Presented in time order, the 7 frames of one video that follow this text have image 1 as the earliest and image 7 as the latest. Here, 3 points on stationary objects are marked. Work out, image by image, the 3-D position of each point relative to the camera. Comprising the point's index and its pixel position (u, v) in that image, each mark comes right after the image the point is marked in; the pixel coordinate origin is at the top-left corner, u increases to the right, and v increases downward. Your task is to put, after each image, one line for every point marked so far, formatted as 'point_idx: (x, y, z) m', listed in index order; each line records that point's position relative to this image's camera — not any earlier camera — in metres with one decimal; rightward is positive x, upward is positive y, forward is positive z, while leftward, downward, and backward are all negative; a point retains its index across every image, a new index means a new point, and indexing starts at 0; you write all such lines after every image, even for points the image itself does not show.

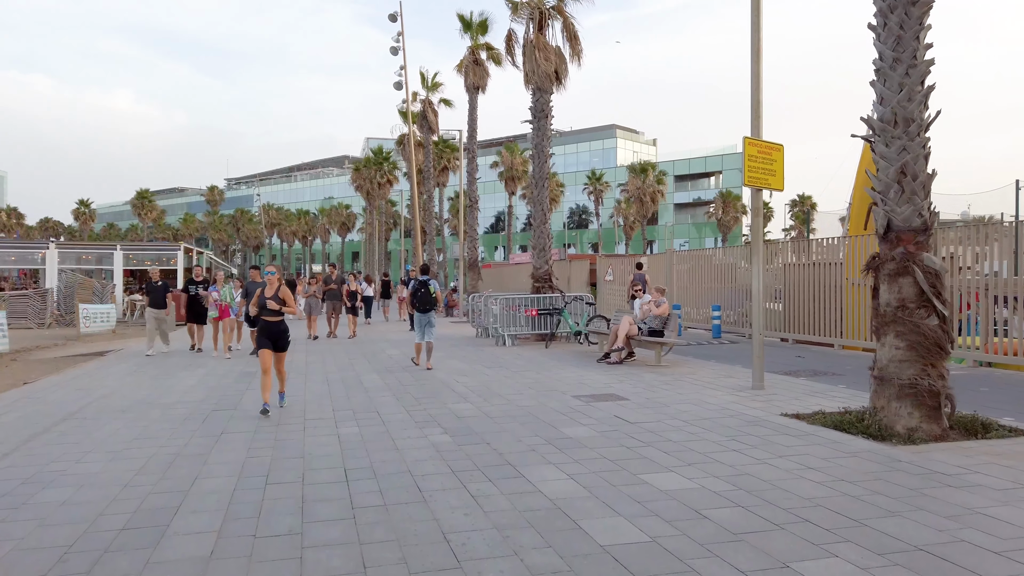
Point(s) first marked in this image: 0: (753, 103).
0: (+3.0, +2.3, +9.7) m
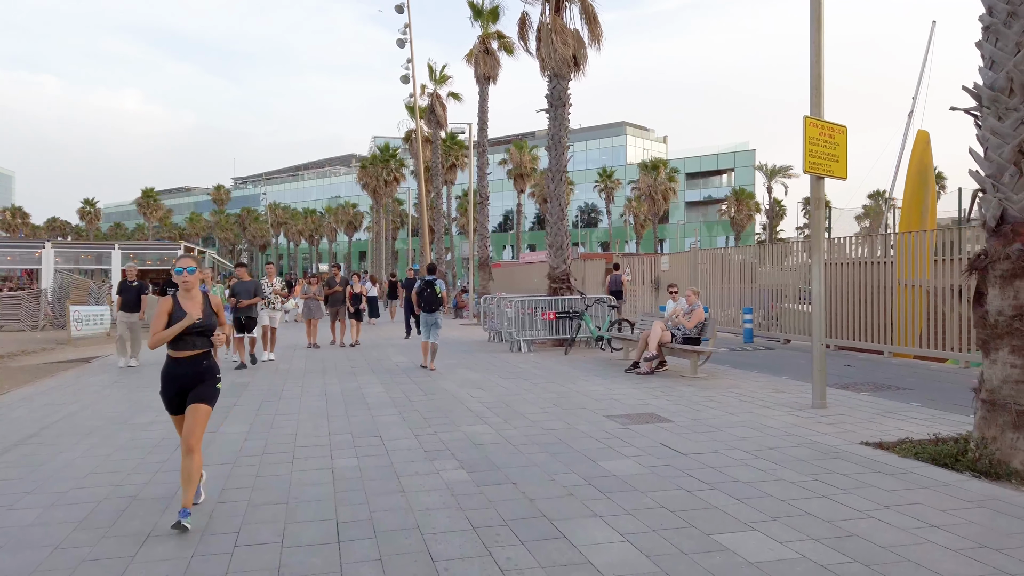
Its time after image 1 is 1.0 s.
0: (+3.3, +2.3, +8.4) m
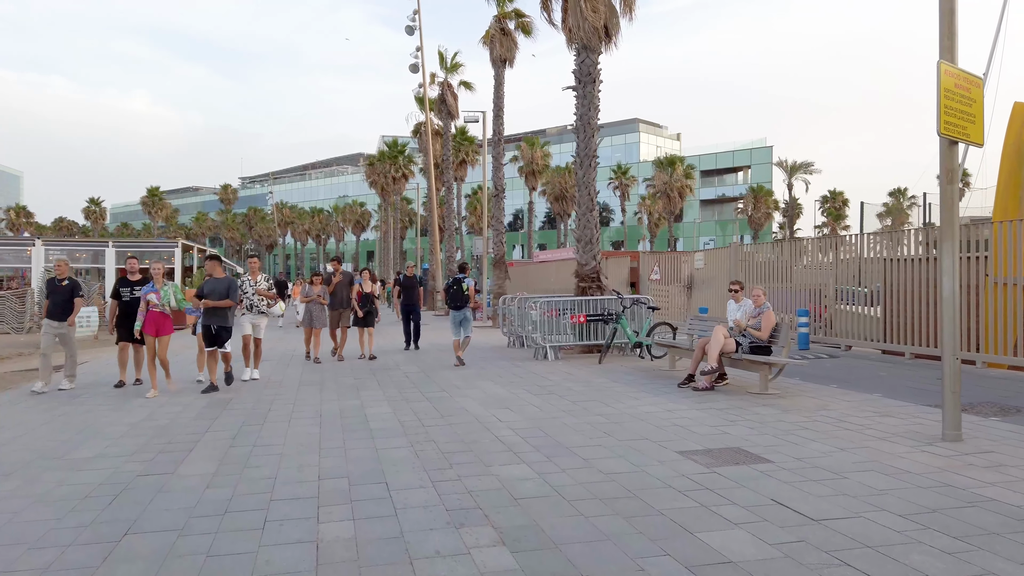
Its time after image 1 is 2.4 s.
0: (+3.7, +2.3, +6.5) m
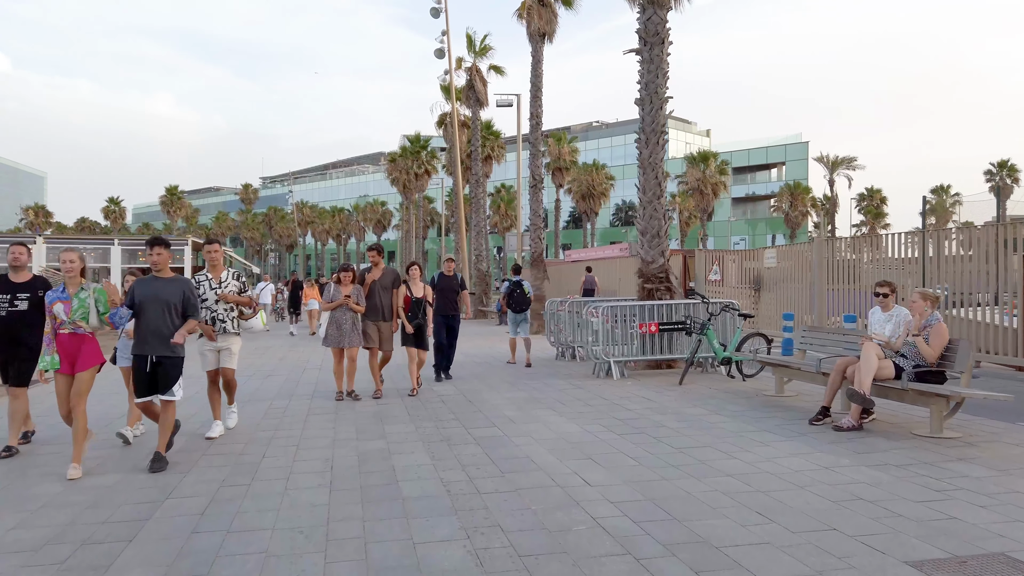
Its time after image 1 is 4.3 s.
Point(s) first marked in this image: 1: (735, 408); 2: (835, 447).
0: (+4.3, +2.3, +4.0) m
1: (+2.5, -1.3, +8.5) m
2: (+2.7, -1.3, +6.5) m
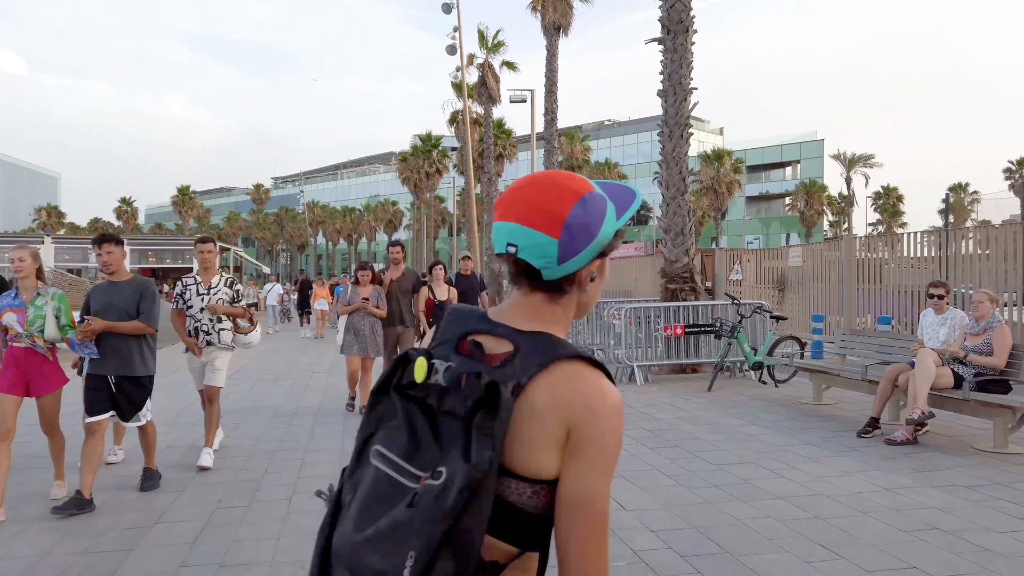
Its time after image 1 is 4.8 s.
0: (+4.4, +2.3, +3.4) m
1: (+2.7, -1.3, +7.9) m
2: (+2.9, -1.3, +5.9) m
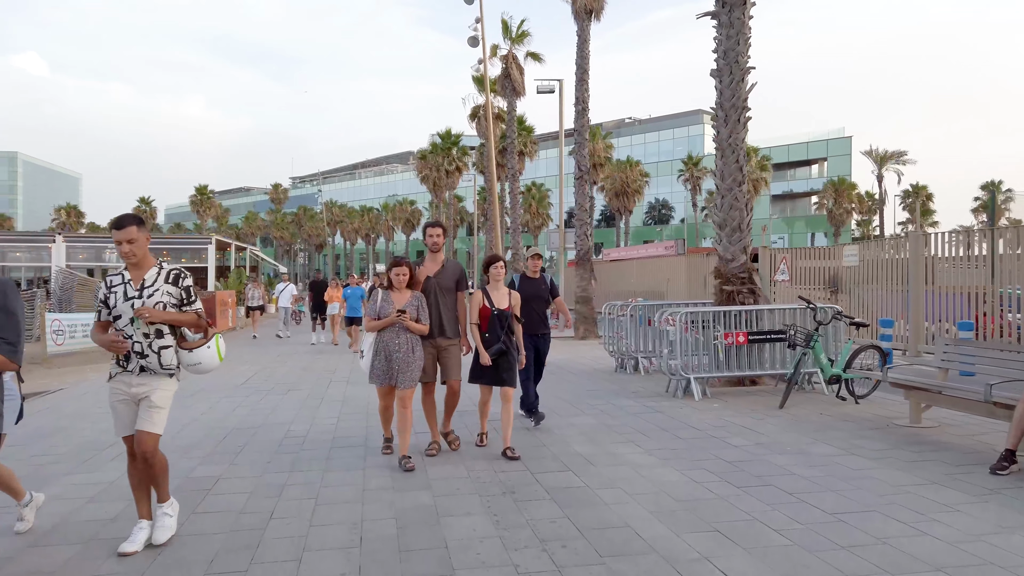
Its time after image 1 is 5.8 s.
0: (+4.8, +2.3, +2.1) m
1: (+3.1, -1.4, +6.7) m
2: (+3.3, -1.4, +4.6) m
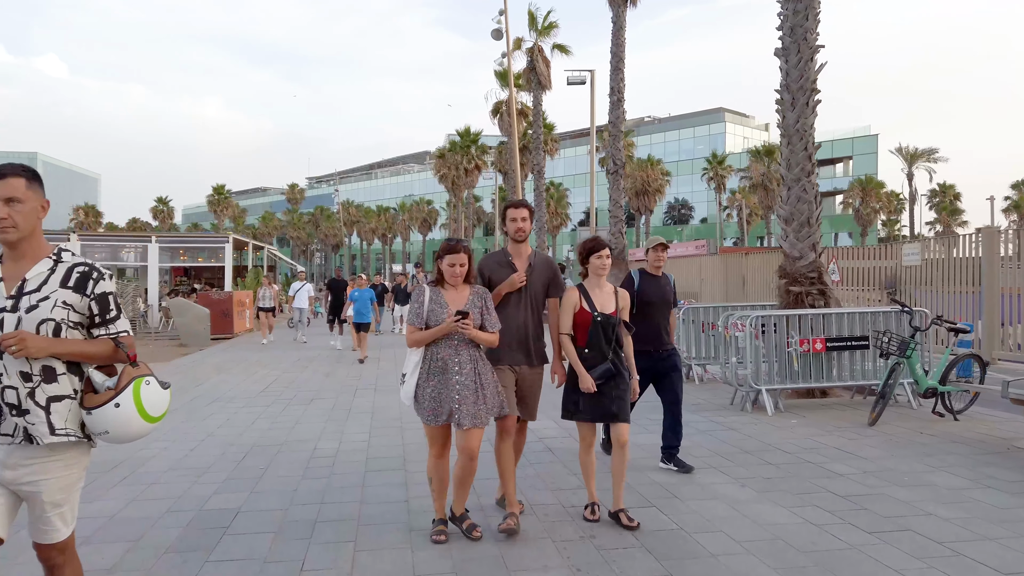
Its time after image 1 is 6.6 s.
0: (+5.2, +2.3, +1.0) m
1: (+3.6, -1.4, +5.6) m
2: (+3.7, -1.4, +3.6) m
